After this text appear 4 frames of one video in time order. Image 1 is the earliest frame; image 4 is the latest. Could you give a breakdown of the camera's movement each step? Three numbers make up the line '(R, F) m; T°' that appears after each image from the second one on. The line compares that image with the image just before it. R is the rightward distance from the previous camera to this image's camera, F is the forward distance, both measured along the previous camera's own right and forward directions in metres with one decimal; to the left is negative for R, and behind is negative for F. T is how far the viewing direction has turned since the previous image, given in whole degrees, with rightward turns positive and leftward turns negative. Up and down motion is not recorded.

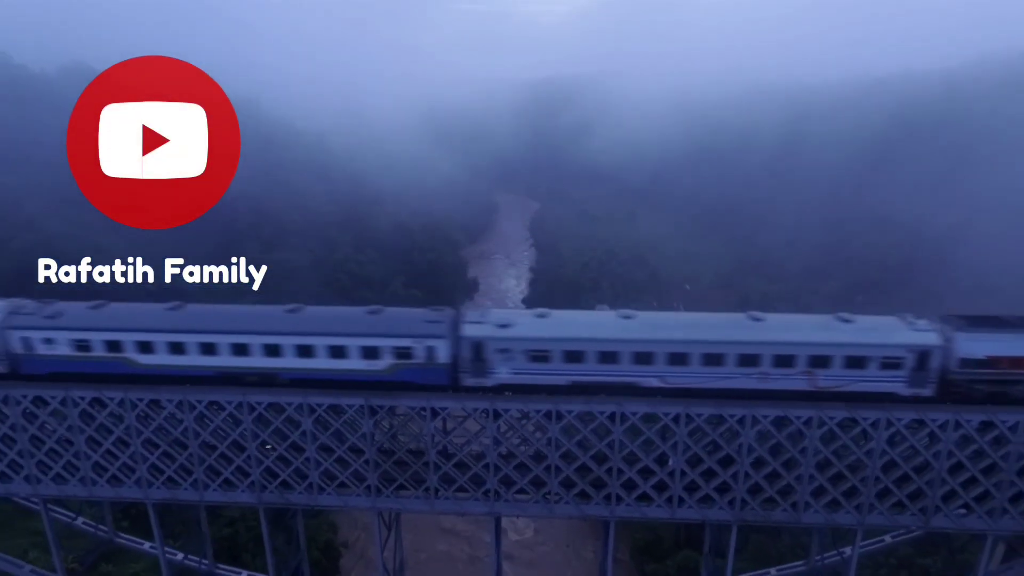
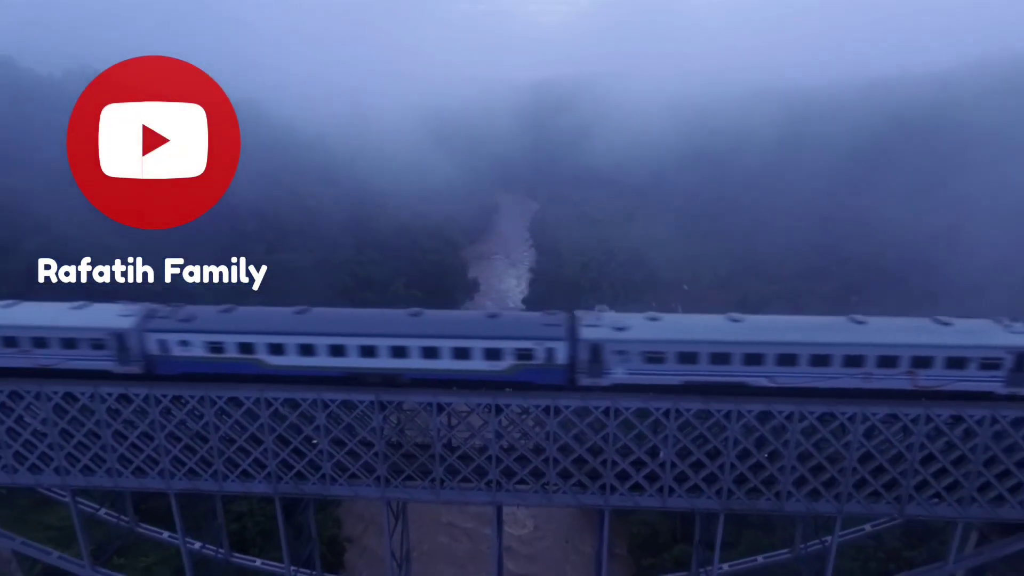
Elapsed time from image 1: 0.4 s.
(0.0, -0.4) m; 0°
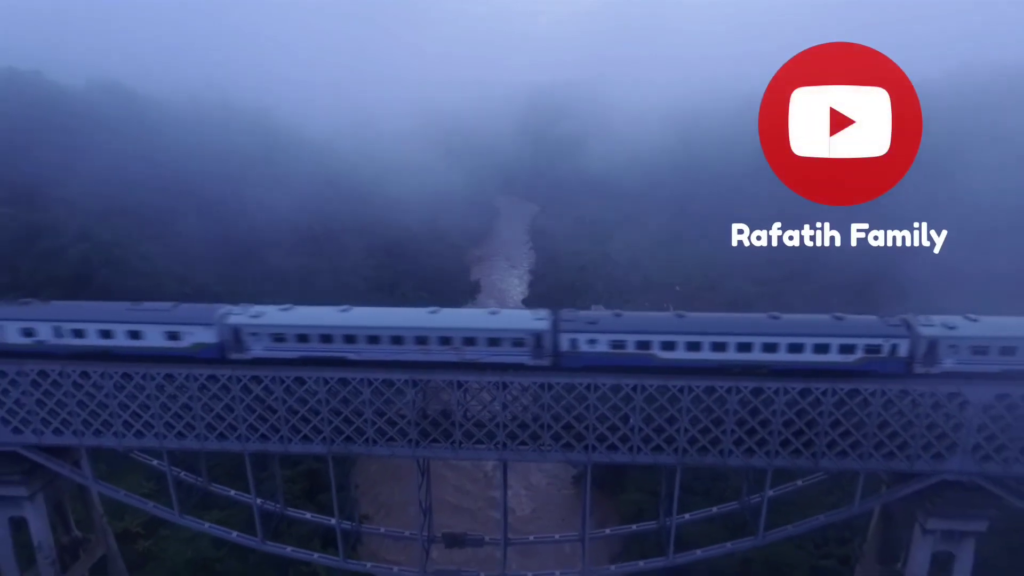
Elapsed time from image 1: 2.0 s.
(0.0, -2.1) m; 0°
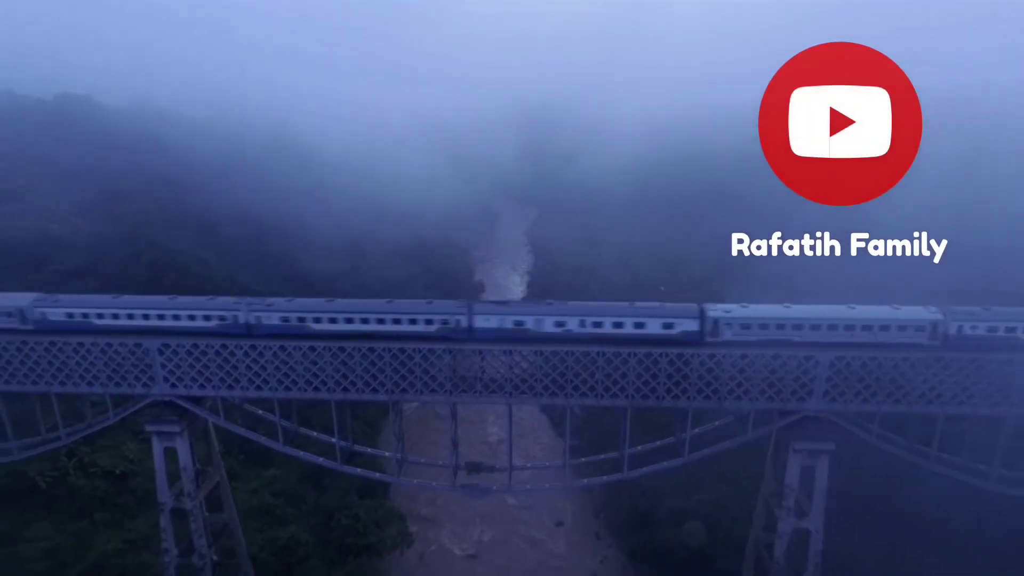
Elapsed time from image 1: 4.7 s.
(-0.1, -4.4) m; 0°
